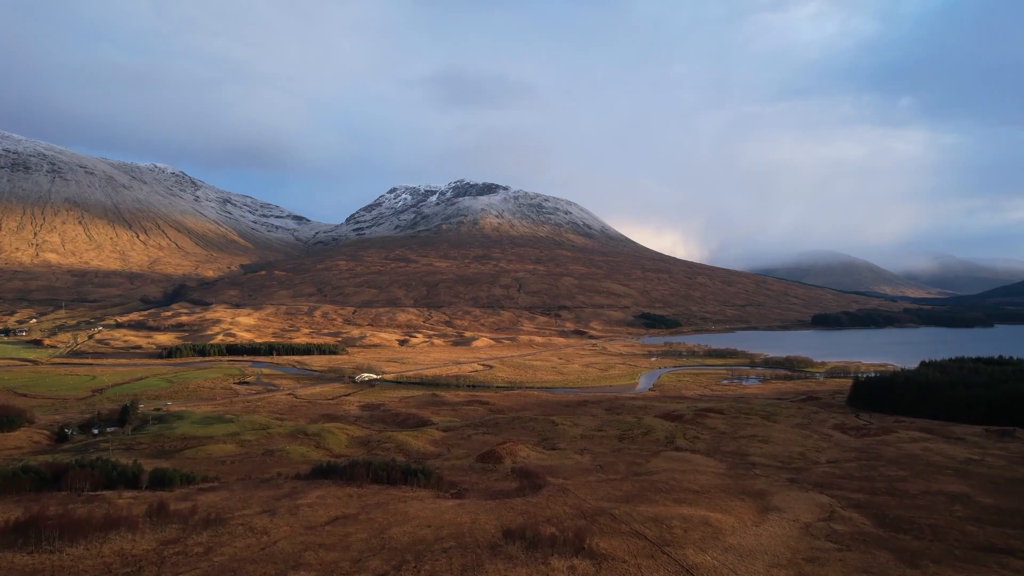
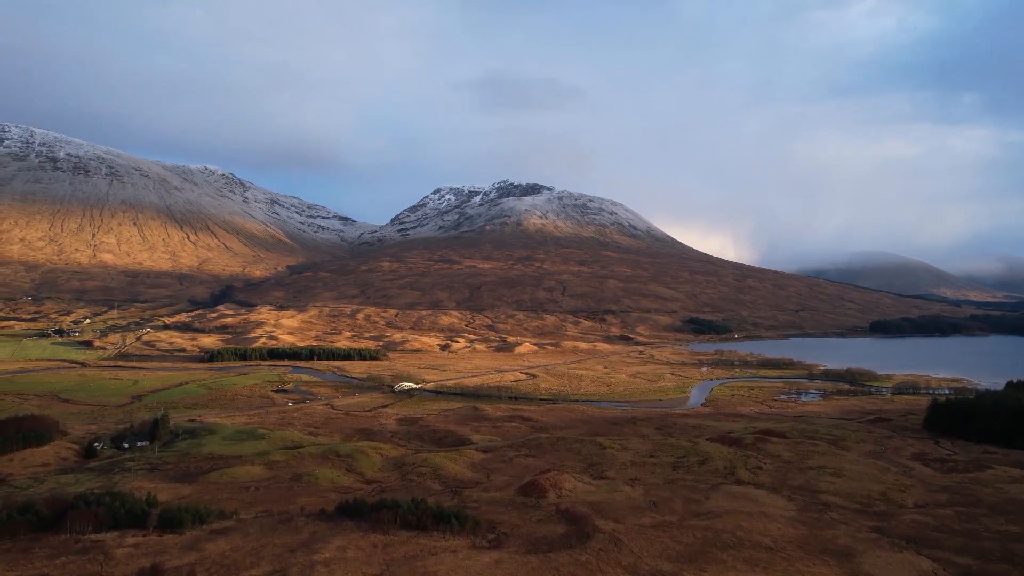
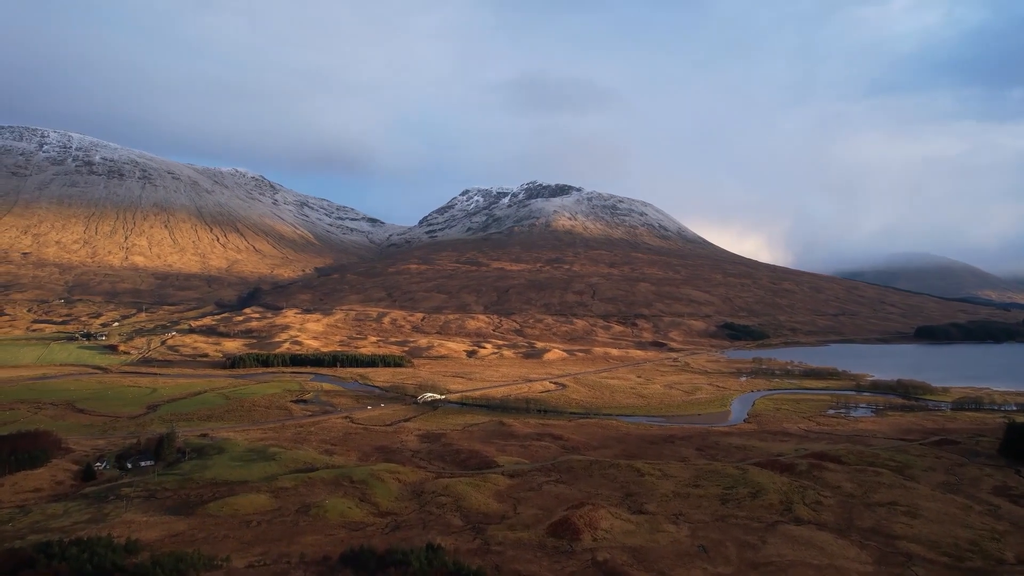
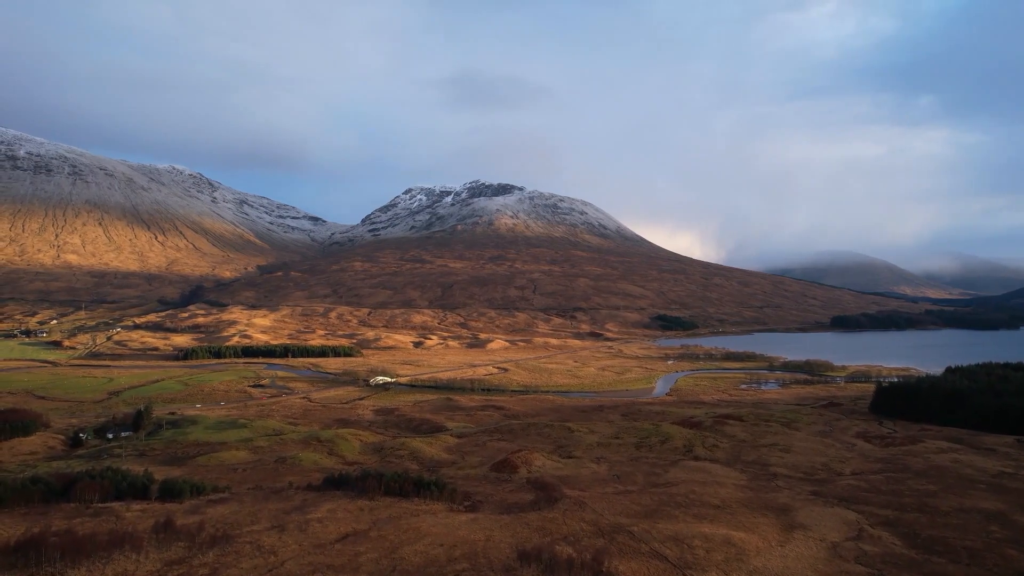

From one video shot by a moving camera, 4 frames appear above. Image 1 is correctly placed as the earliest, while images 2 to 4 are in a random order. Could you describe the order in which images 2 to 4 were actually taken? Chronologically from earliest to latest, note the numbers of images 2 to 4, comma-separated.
4, 2, 3
